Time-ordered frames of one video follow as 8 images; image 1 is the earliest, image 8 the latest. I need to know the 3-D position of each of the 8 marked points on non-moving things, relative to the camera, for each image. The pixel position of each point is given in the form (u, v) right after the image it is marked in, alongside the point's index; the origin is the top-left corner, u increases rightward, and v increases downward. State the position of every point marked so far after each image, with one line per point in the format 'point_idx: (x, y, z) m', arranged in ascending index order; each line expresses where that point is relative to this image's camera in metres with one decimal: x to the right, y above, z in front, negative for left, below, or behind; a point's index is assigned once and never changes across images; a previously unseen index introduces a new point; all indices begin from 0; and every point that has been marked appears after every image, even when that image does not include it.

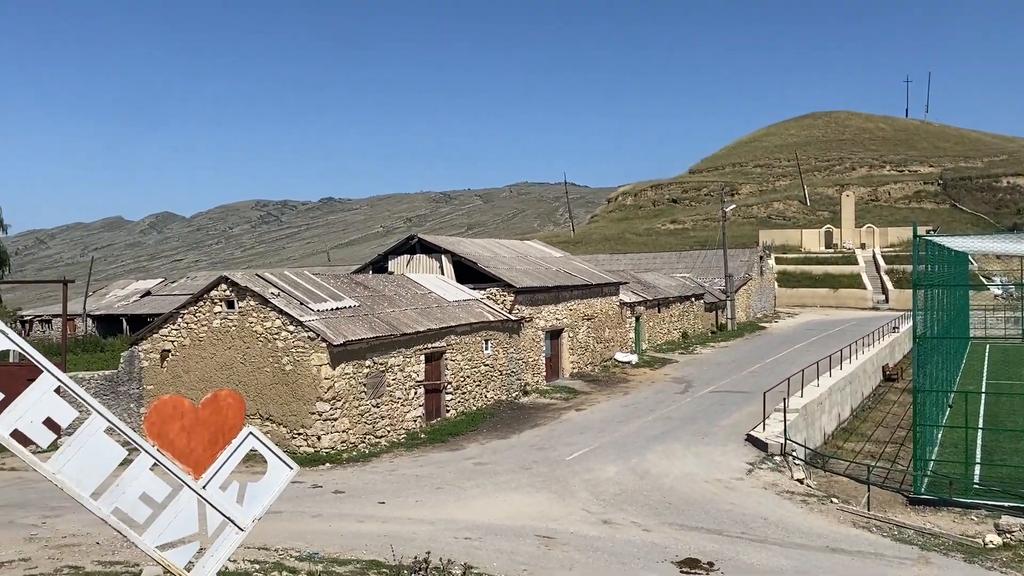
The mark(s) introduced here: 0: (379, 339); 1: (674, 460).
0: (-2.4, -0.9, +15.3) m
1: (+2.7, -2.9, +14.5) m
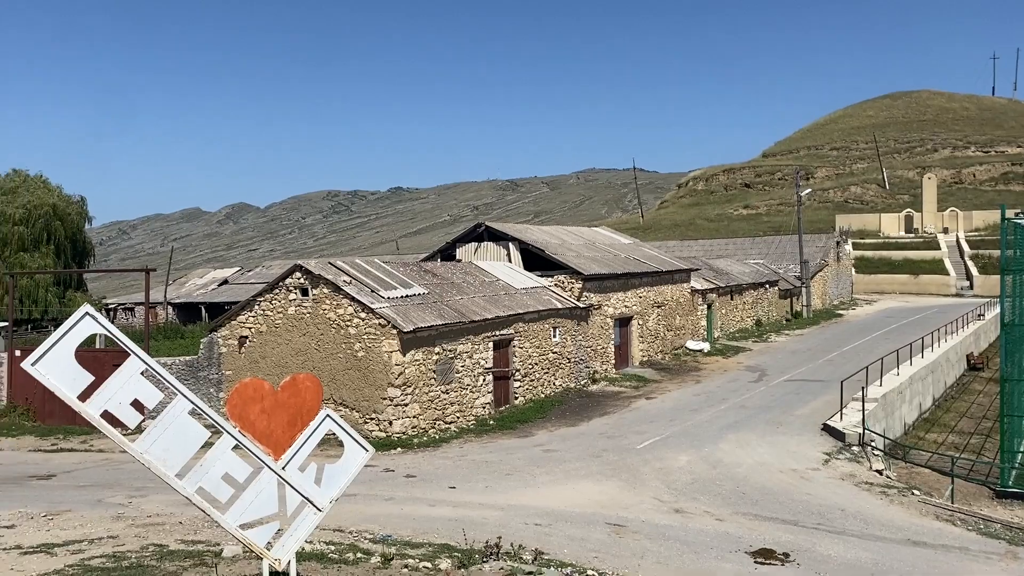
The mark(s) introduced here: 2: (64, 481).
0: (-1.2, -0.7, +15.5) m
1: (+3.8, -2.6, +14.3) m
2: (-6.2, -2.7, +12.2) m
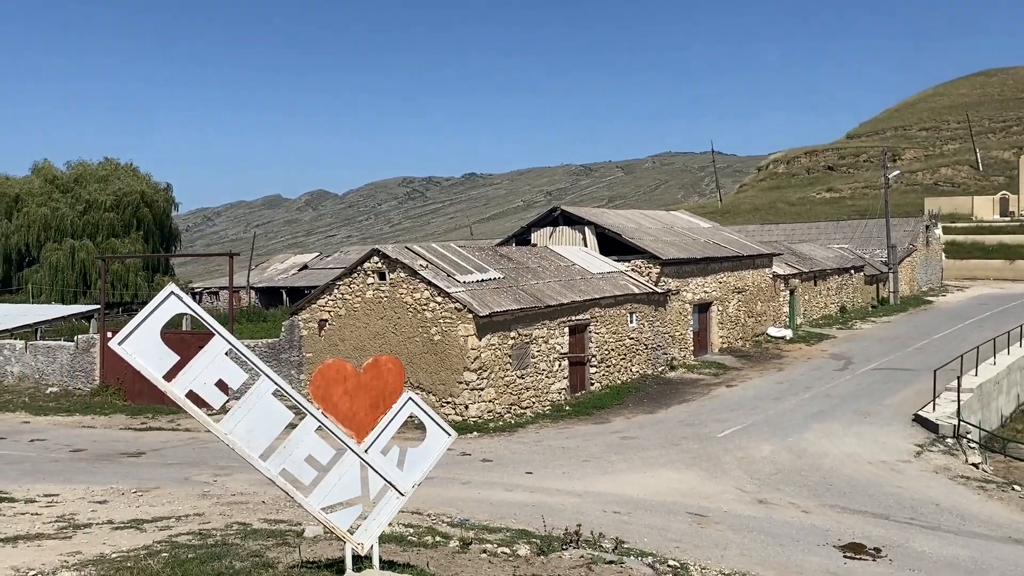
0: (+0.2, -0.4, +15.4) m
1: (+5.1, -2.4, +13.8) m
2: (-5.2, -2.4, +12.5) m
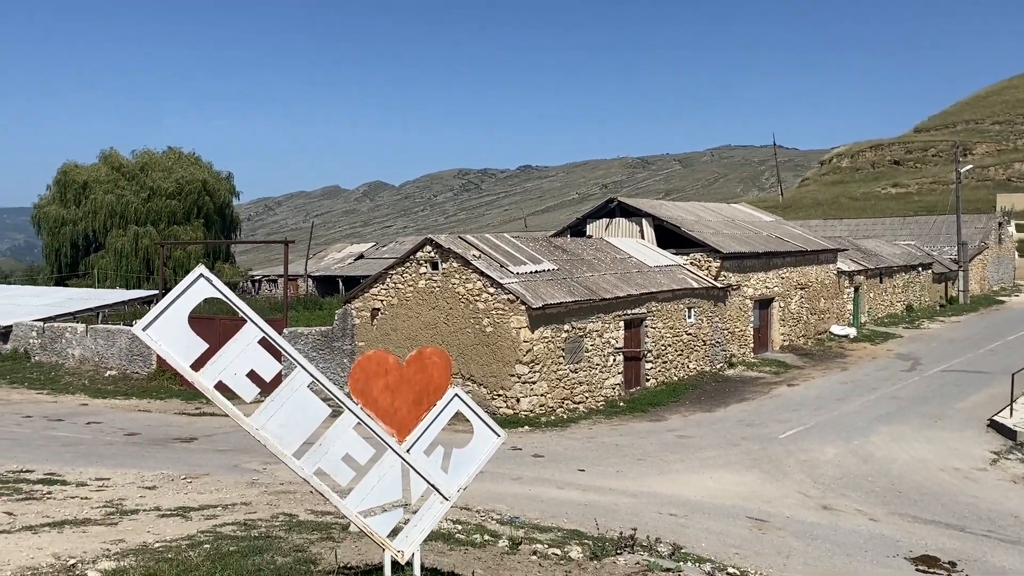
0: (+1.1, -0.3, +15.0) m
1: (+5.9, -2.4, +13.2) m
2: (-4.4, -2.2, +12.5) m
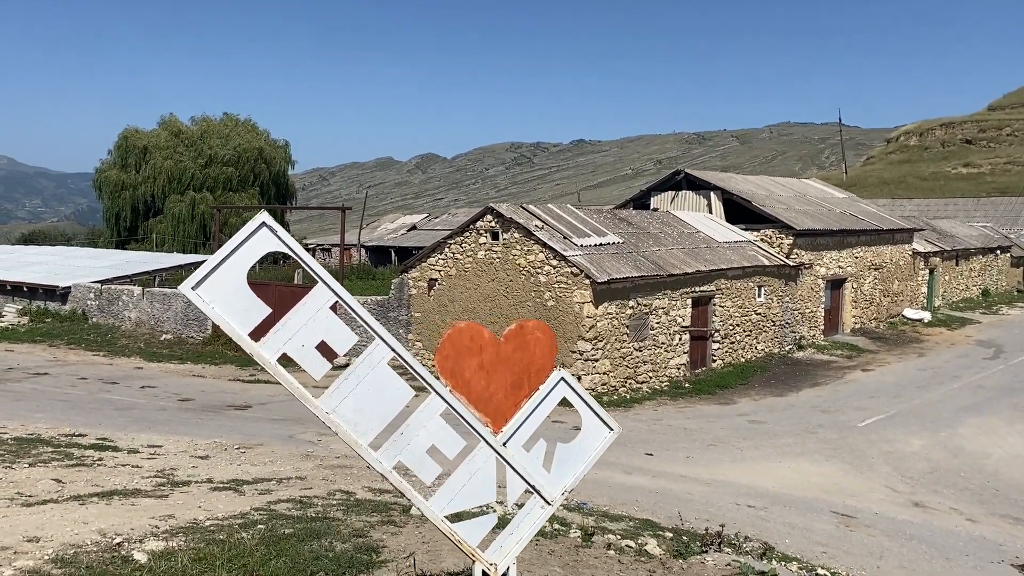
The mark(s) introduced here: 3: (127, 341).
0: (+2.2, +0.2, +14.3) m
1: (+6.7, -2.1, +12.2) m
2: (-3.5, -1.7, +12.2) m
3: (-8.0, -1.1, +18.1) m
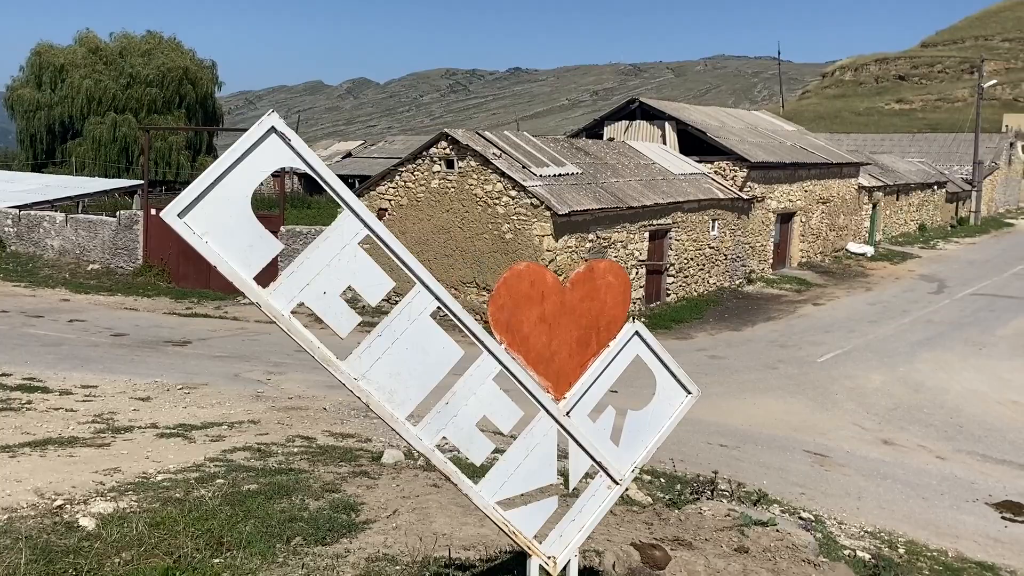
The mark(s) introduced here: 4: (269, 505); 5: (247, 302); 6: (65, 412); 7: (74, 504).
0: (+1.5, +1.2, +13.8) m
1: (+6.2, -1.2, +12.3) m
2: (-4.1, -0.8, +11.5) m
3: (-9.0, +0.3, +17.0) m
4: (-1.3, -1.2, +4.8) m
5: (-4.6, -0.2, +15.1) m
6: (-3.9, -1.1, +7.6) m
7: (-2.4, -1.2, +4.7) m
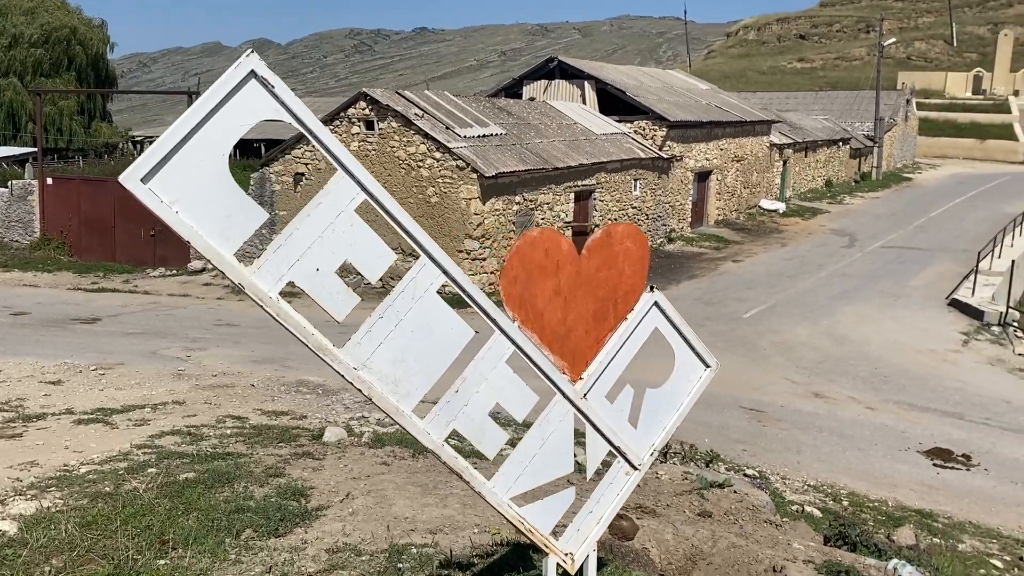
0: (+0.3, +1.8, +13.6) m
1: (+5.2, -0.5, +12.7) m
2: (-5.0, -0.5, +10.8) m
3: (-10.4, +0.7, +15.7) m
4: (-1.5, -1.1, +4.5) m
5: (-5.8, +0.2, +14.4) m
6: (-4.3, -0.9, +7.0) m
7: (-2.5, -1.1, +4.3) m
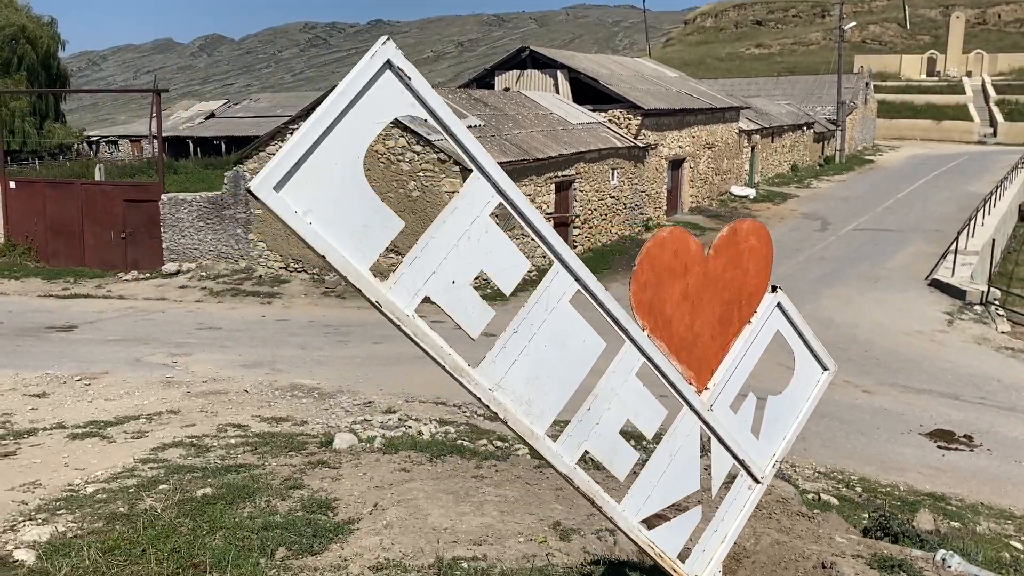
0: (0.0, +1.9, +13.4) m
1: (+5.0, -0.3, +12.7) m
2: (-5.1, -0.6, +10.4) m
3: (-10.7, +0.6, +15.1) m
4: (-1.4, -1.1, +4.3) m
5: (-6.1, +0.1, +14.0) m
6: (-4.3, -1.0, +6.7) m
7: (-2.4, -1.1, +4.0) m
